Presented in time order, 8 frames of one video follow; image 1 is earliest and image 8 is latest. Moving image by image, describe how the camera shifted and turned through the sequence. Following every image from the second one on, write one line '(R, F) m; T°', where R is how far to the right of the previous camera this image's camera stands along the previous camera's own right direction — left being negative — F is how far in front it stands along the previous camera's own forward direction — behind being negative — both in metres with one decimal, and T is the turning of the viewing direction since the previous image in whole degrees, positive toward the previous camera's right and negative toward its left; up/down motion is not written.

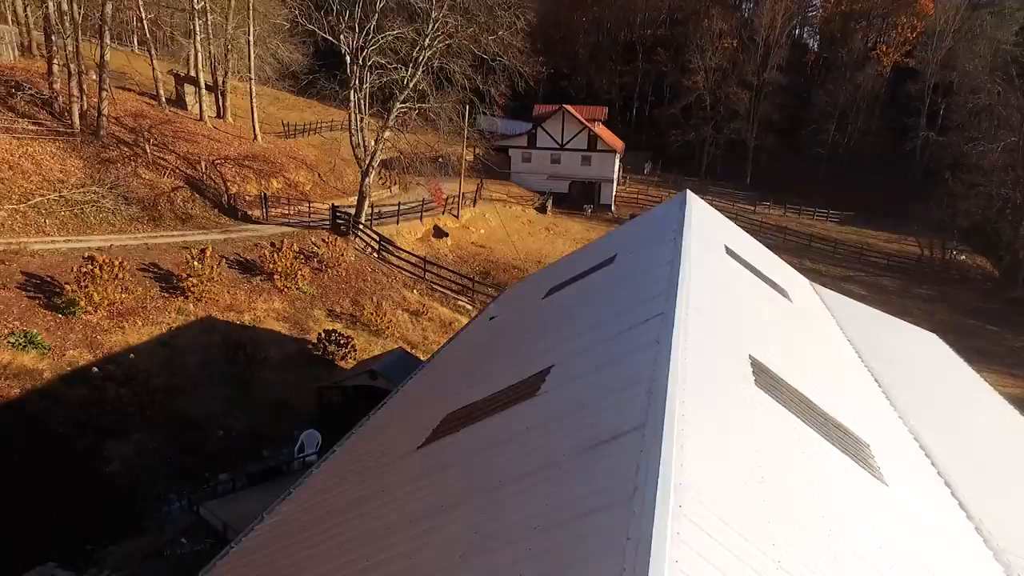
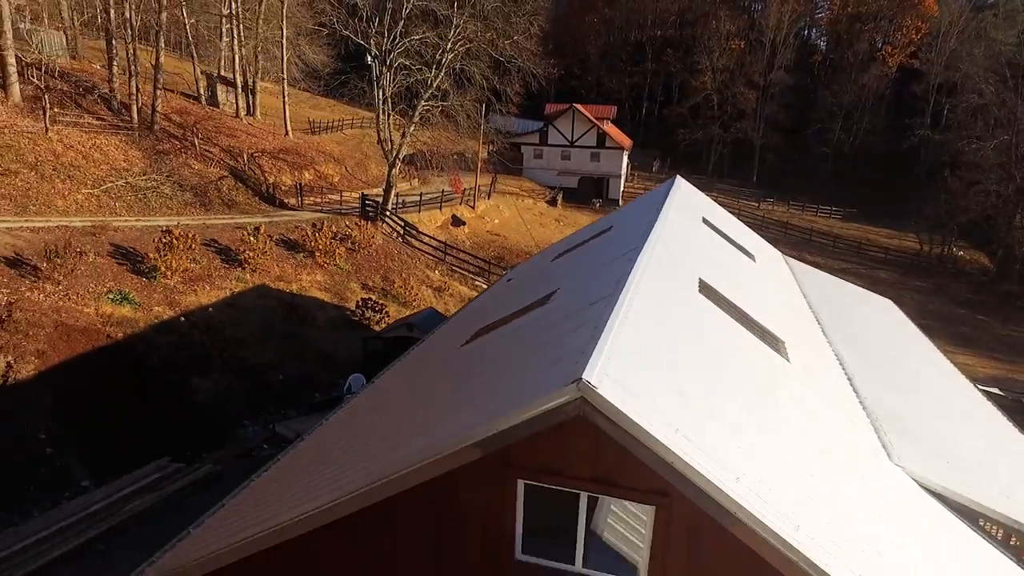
(-0.1, -2.6) m; -1°
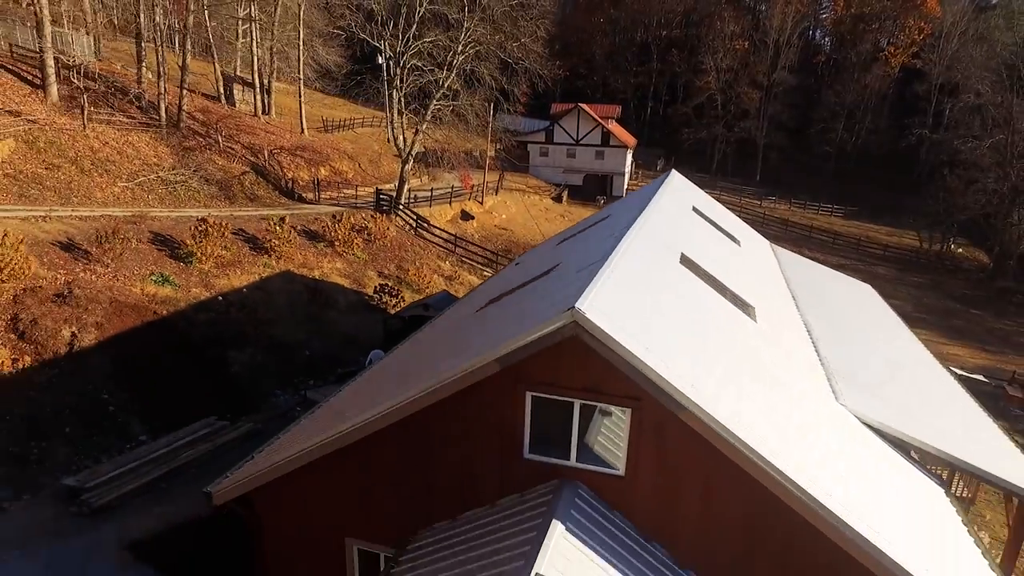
(0.0, -1.5) m; -1°
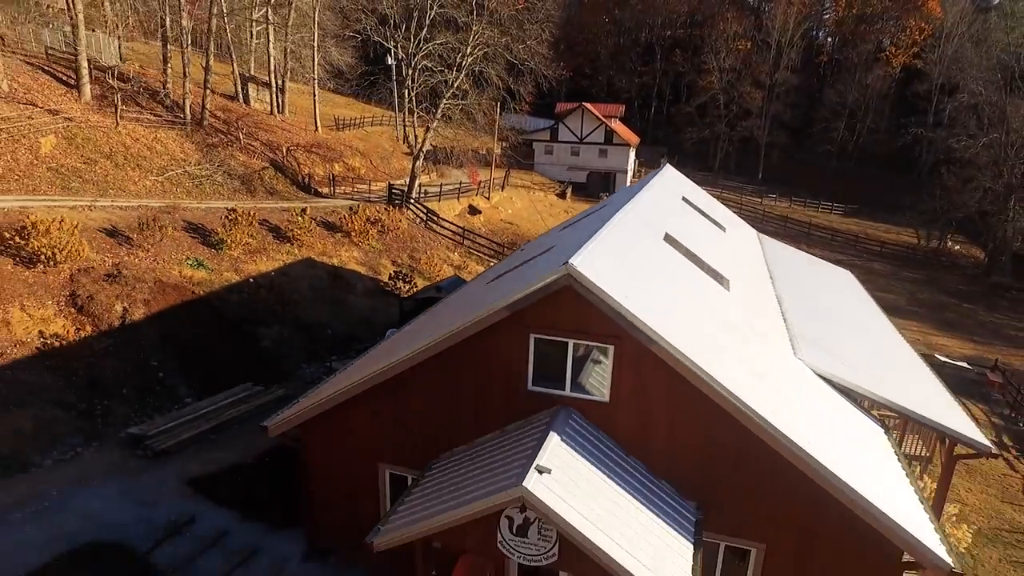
(0.0, -1.6) m; 0°
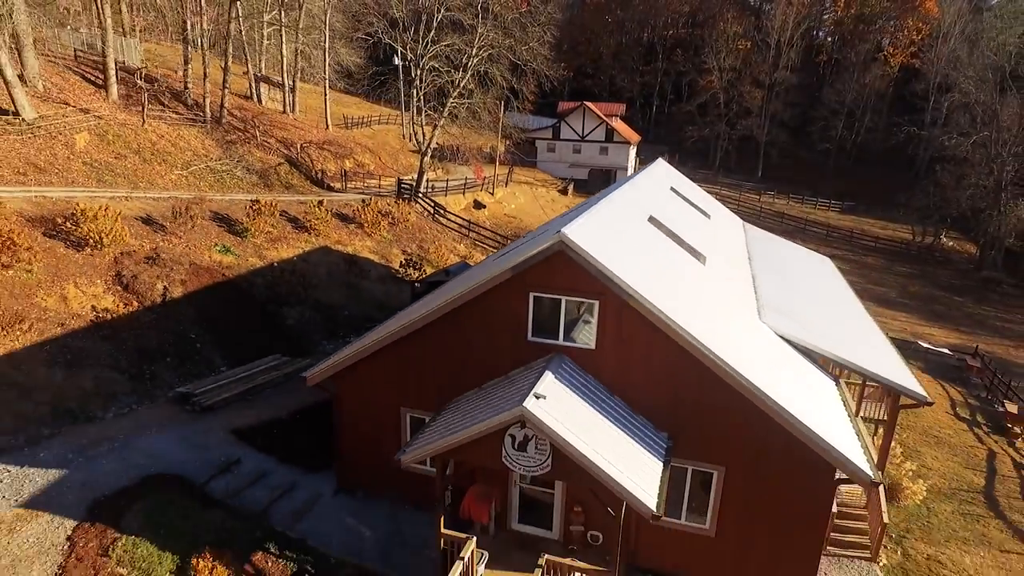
(0.0, -1.6) m; 0°
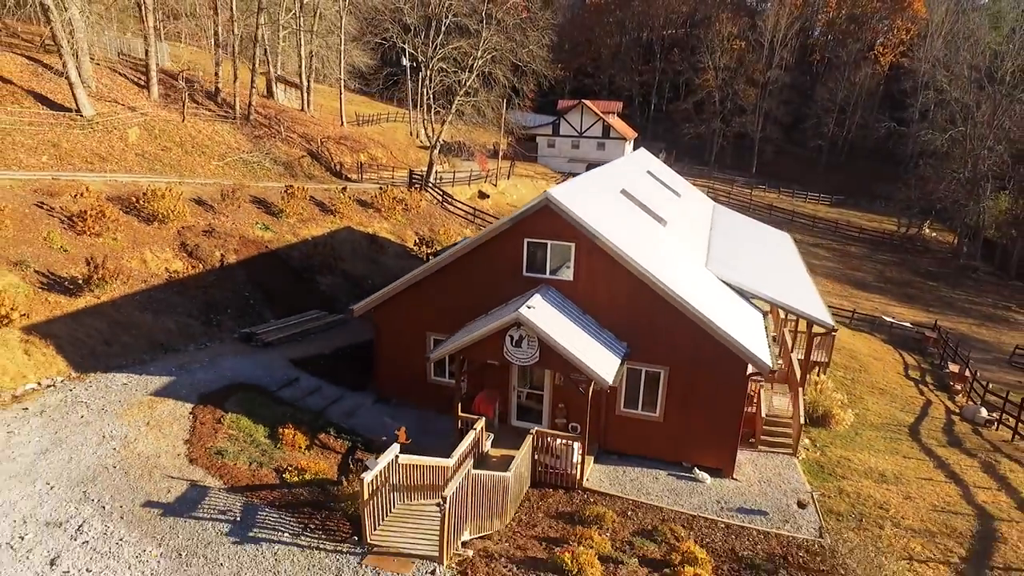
(+0.1, -3.4) m; 0°
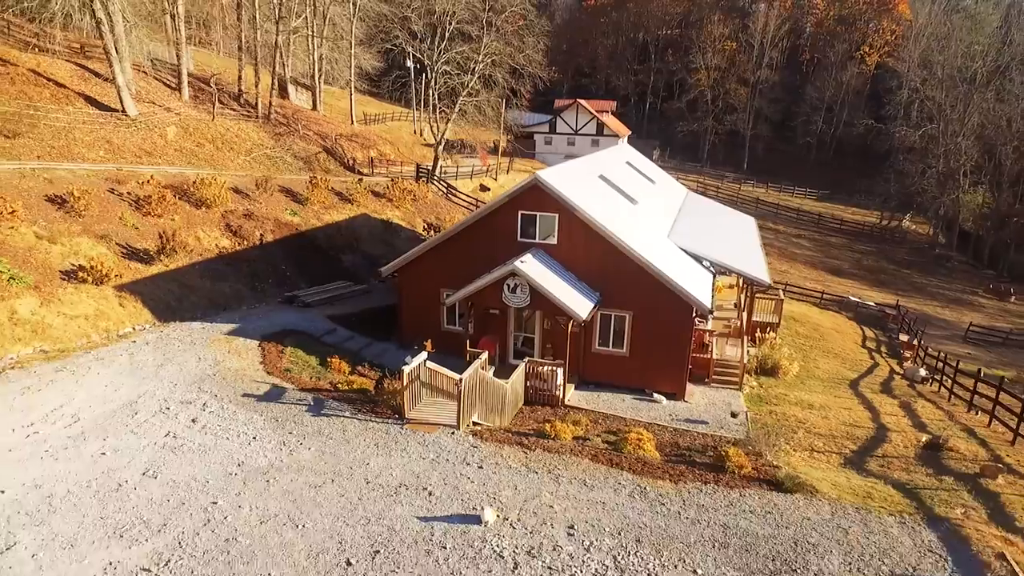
(+0.1, -3.5) m; 0°
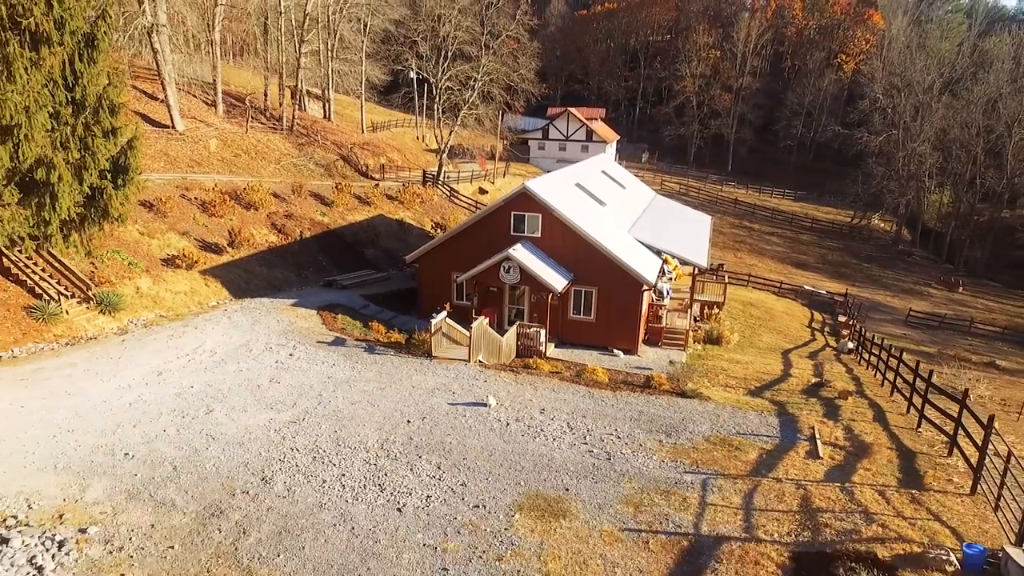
(+0.1, -5.3) m; 0°
